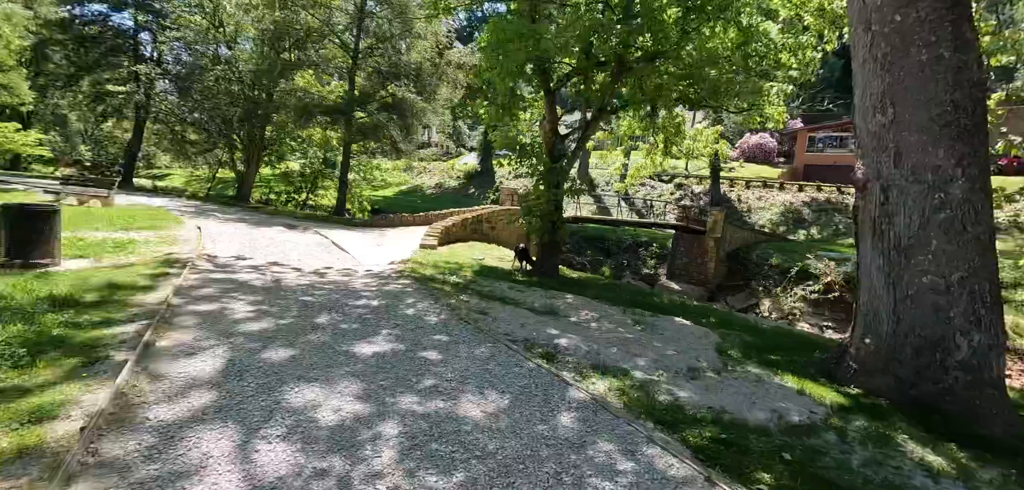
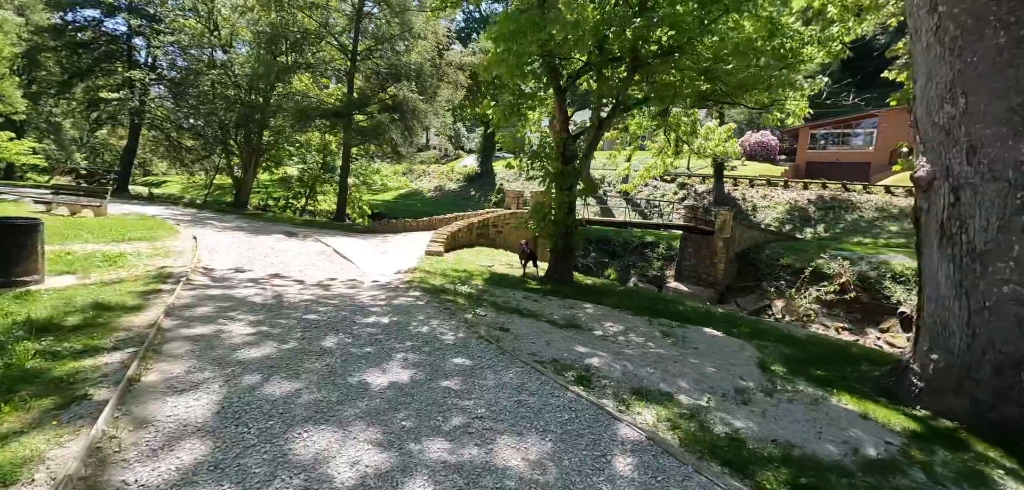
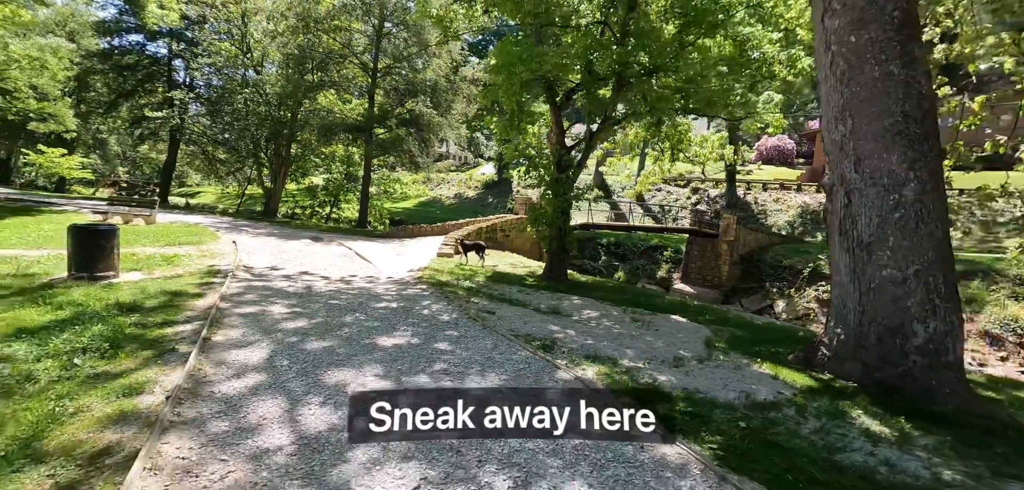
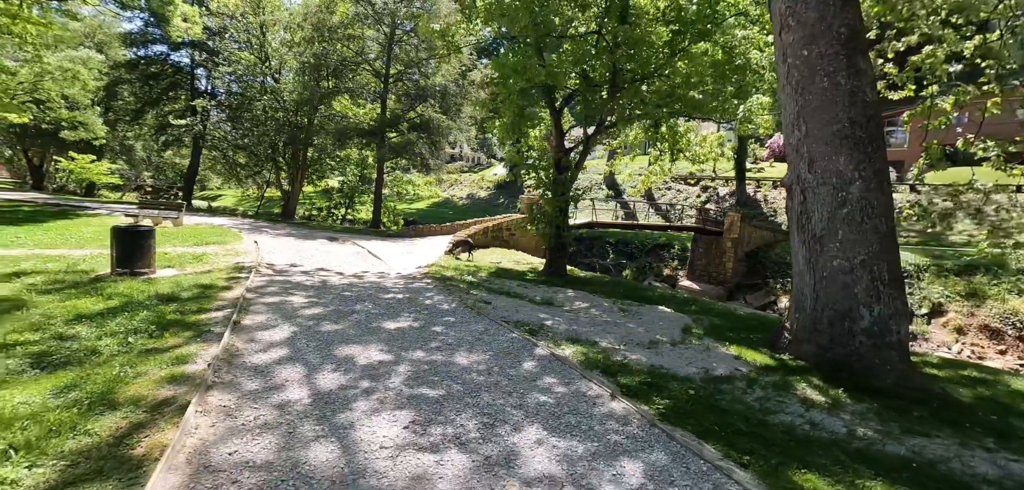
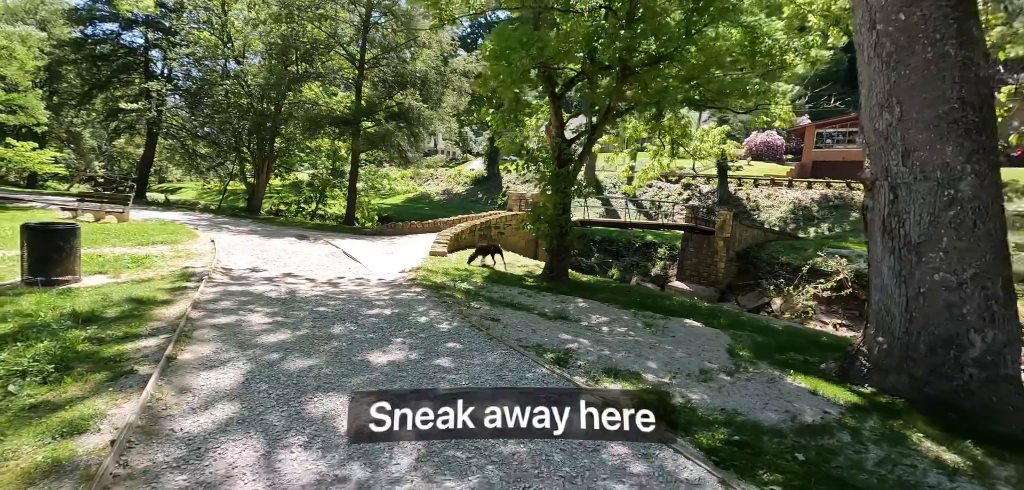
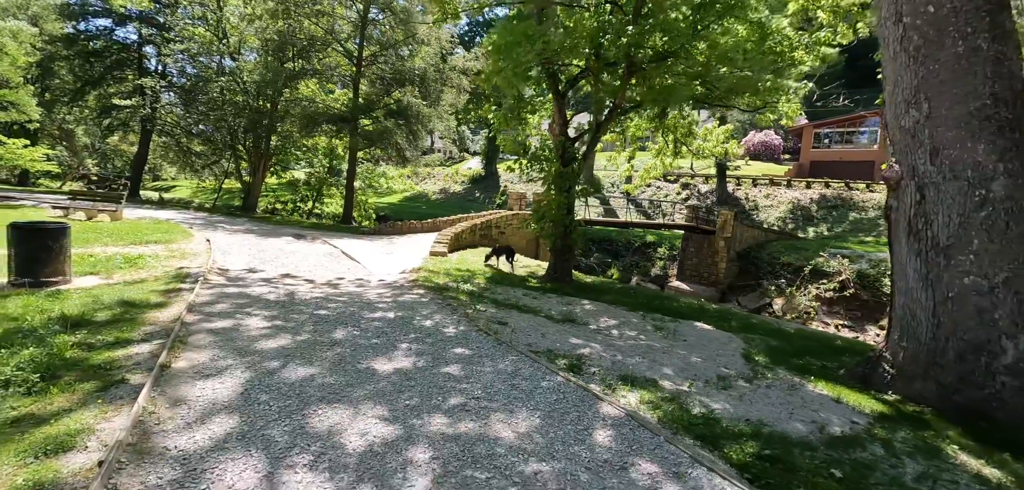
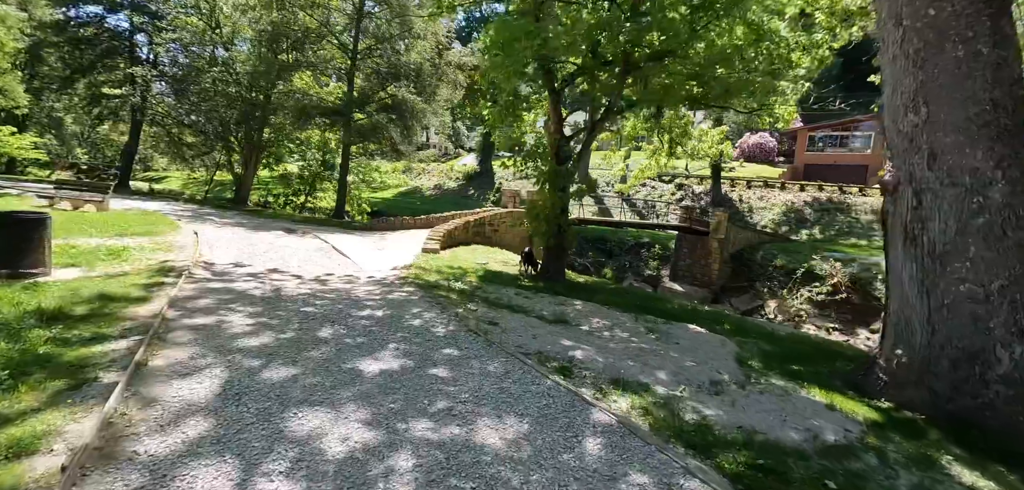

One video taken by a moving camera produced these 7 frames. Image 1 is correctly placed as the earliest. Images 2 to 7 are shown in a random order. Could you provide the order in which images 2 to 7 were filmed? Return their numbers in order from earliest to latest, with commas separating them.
7, 2, 6, 5, 3, 4
